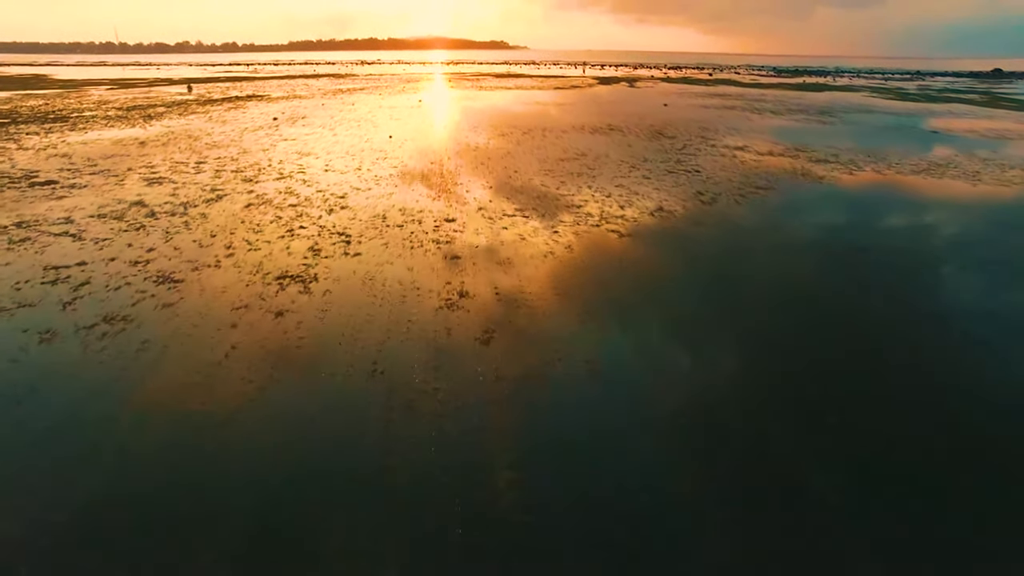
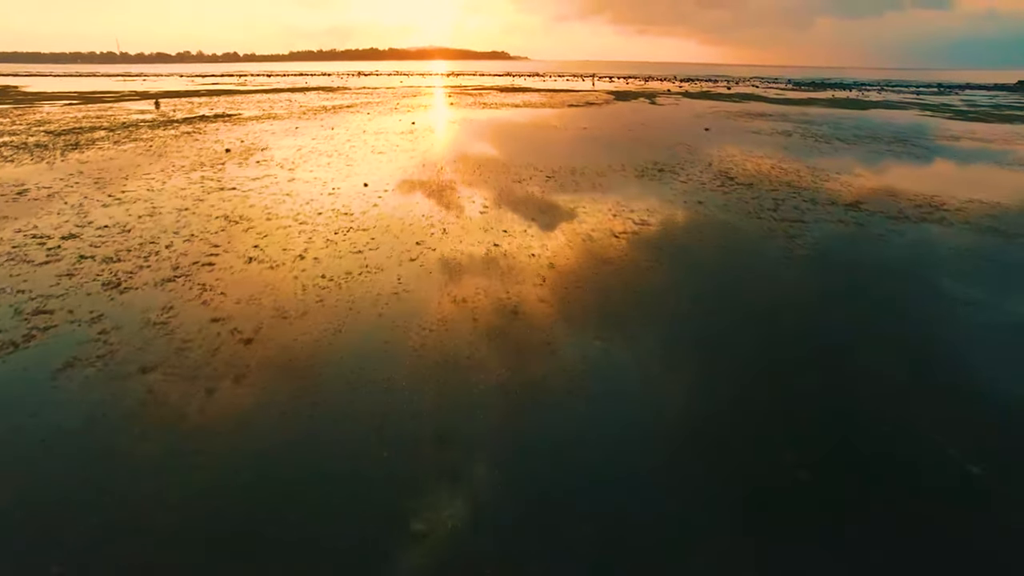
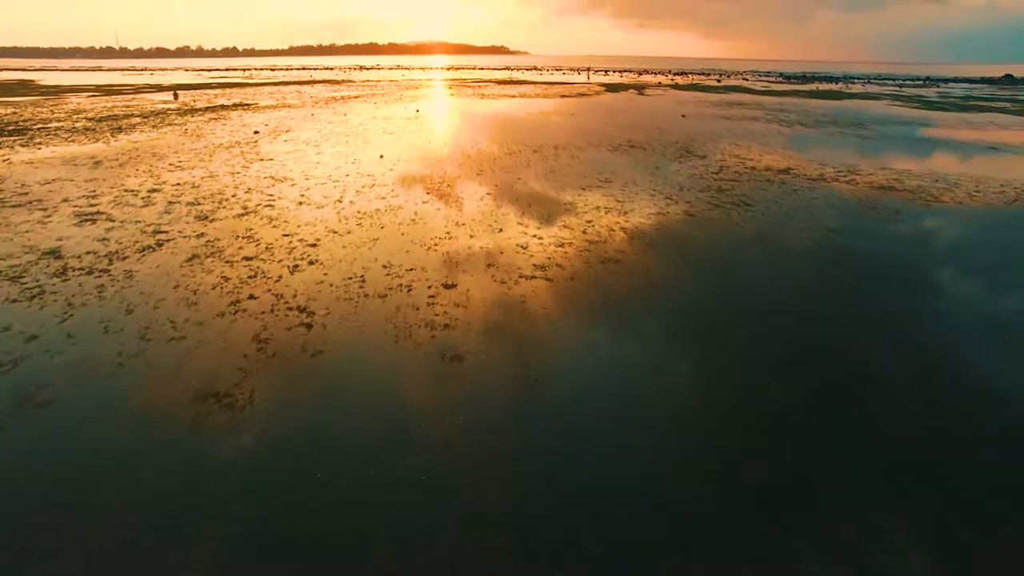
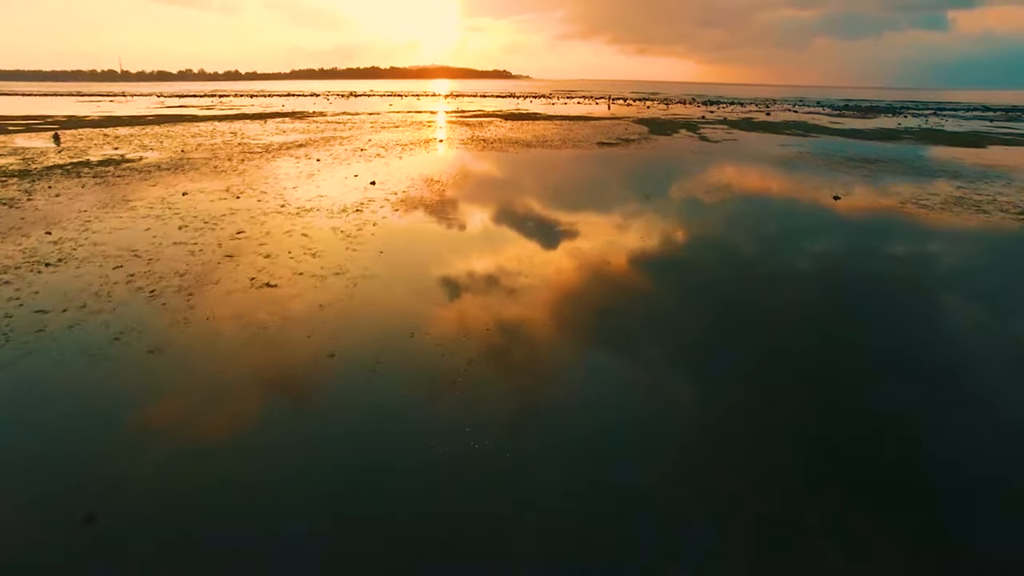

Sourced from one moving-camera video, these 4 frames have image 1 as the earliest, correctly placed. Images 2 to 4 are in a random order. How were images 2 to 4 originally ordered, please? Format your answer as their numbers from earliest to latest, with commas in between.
3, 2, 4
